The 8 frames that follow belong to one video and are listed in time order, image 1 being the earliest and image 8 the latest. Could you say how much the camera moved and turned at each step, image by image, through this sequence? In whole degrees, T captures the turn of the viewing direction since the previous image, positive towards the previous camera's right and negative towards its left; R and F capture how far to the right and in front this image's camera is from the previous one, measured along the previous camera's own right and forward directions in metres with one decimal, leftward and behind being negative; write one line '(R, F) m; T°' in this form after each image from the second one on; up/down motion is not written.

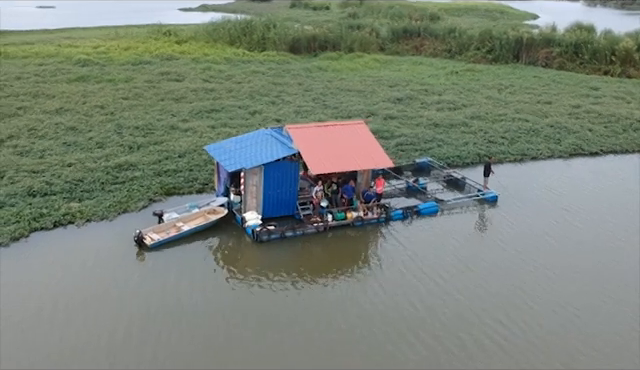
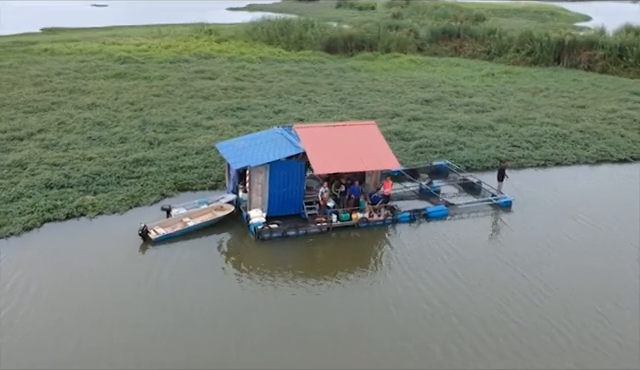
(+1.4, +0.1) m; -4°
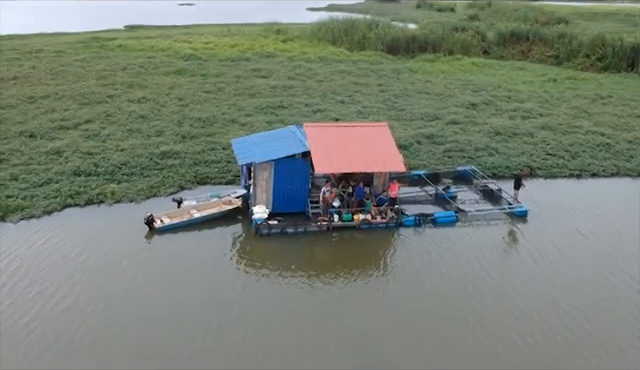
(+2.6, +0.1) m; -8°
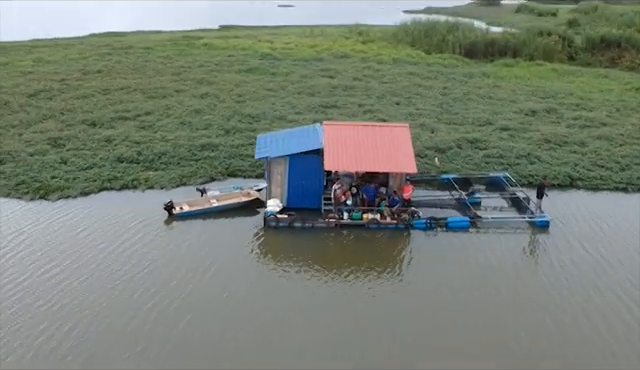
(+2.9, -0.1) m; -9°
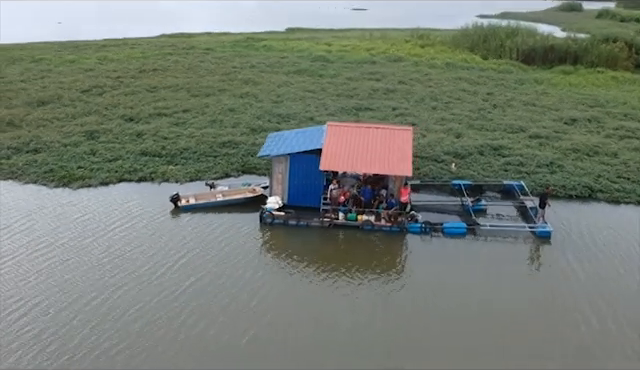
(+2.7, -0.1) m; -7°
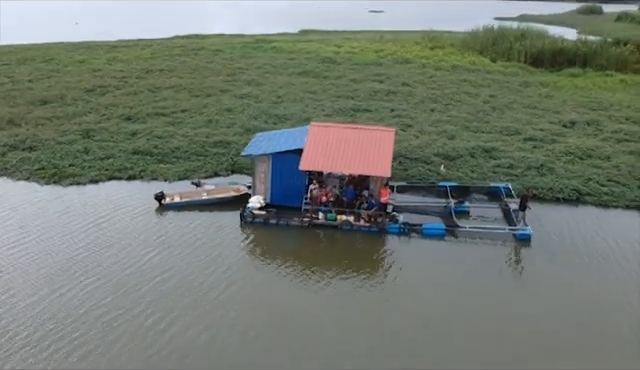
(+1.4, -0.1) m; -2°
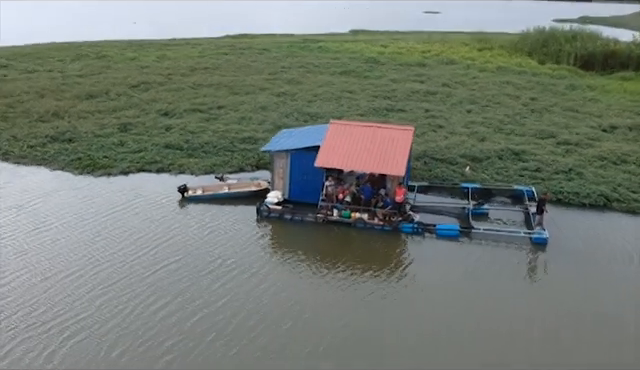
(+1.3, -0.1) m; -5°
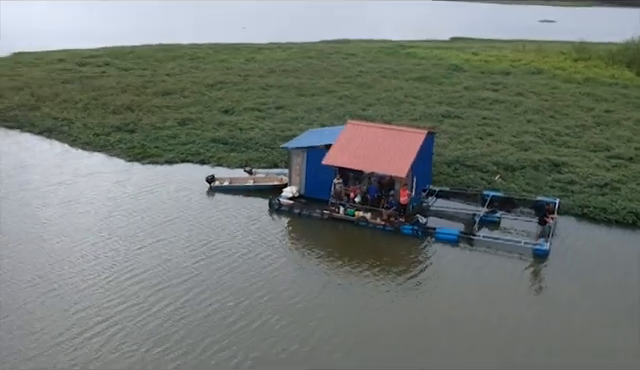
(+3.7, -0.3) m; -11°
